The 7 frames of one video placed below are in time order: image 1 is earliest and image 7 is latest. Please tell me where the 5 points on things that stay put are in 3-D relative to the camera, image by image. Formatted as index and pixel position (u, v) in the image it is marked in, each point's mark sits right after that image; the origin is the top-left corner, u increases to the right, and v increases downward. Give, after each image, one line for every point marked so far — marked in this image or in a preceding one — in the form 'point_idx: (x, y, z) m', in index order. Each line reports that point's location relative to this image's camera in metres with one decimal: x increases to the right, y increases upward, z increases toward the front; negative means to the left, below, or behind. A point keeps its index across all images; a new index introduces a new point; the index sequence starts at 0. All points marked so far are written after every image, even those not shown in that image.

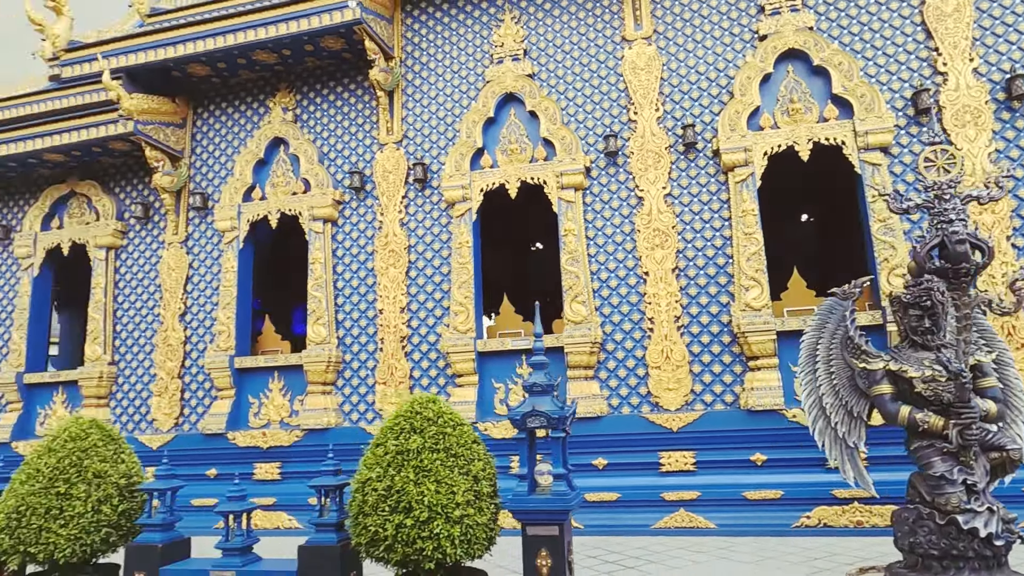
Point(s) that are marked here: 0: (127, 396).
0: (-3.8, -1.1, +6.5) m
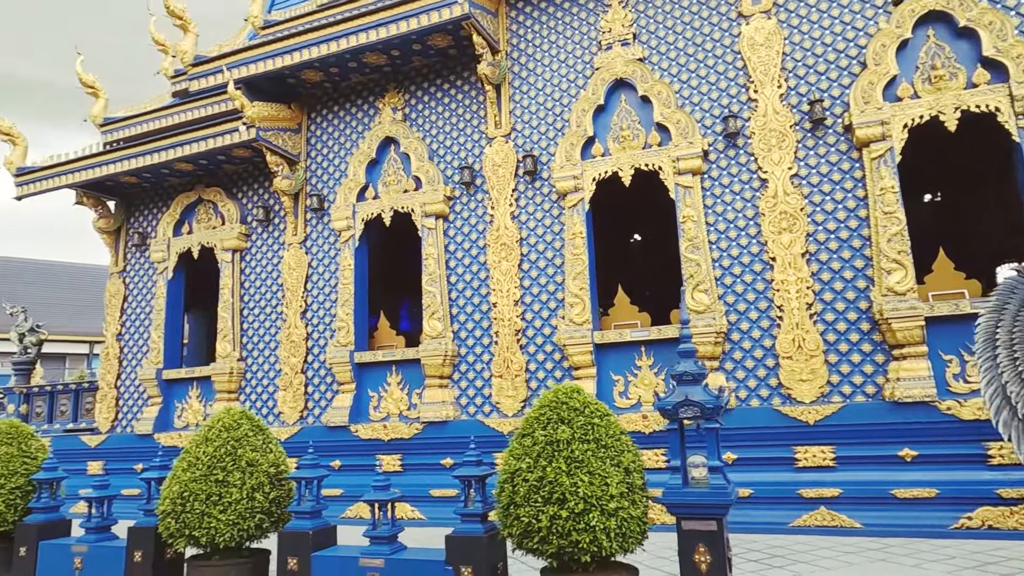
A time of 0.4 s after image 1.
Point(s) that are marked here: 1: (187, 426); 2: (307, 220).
0: (-2.6, -1.1, +6.8) m
1: (-3.4, -1.5, +7.0) m
2: (-2.1, +0.7, +6.9) m
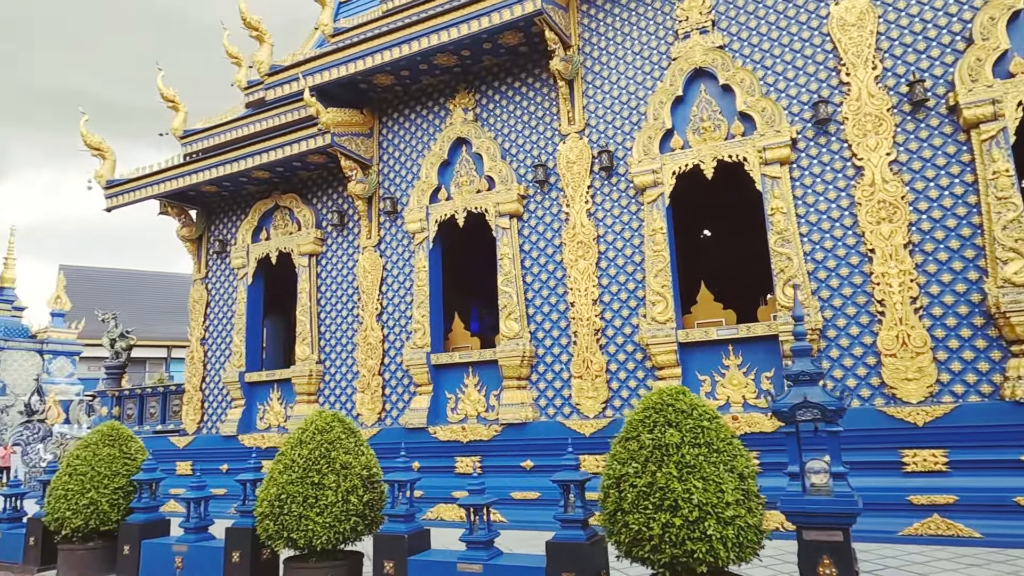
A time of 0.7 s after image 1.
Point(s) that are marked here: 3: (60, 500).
0: (-1.9, -1.1, +6.9) m
1: (-2.6, -1.5, +7.2) m
2: (-1.4, +0.7, +6.9) m
3: (-3.0, -1.4, +4.5) m
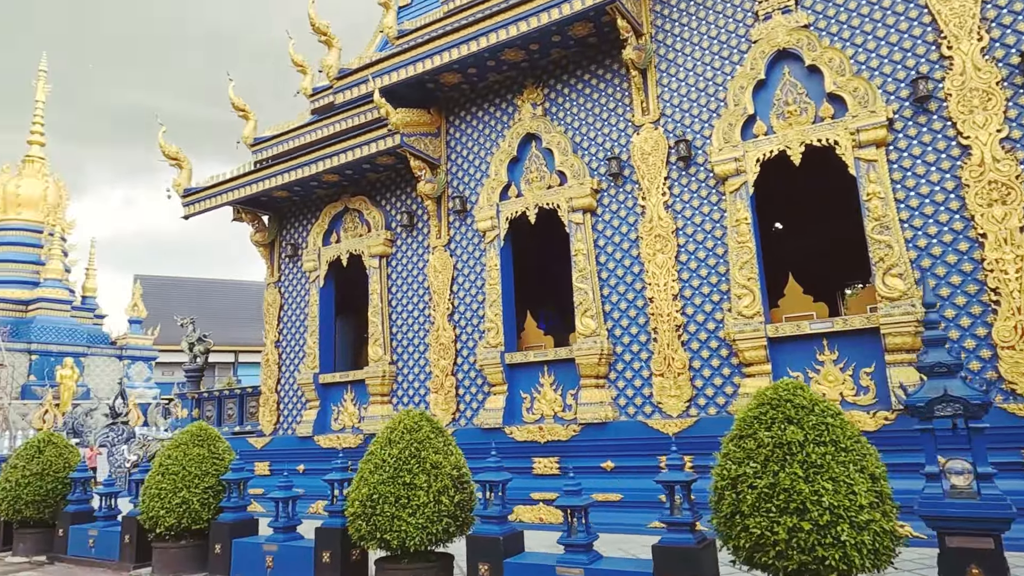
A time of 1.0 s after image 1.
0: (-1.1, -1.1, +6.9) m
1: (-1.8, -1.5, +7.2) m
2: (-0.6, +0.7, +6.9) m
3: (-2.5, -1.5, +4.6) m
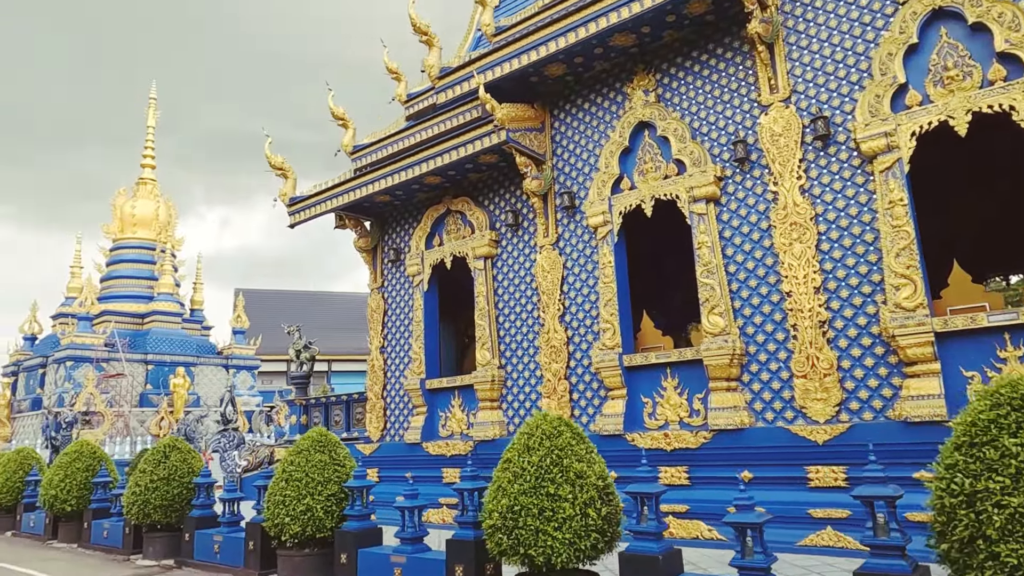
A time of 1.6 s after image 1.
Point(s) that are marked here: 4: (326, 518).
0: (+0.1, -1.1, +6.6) m
1: (-0.6, -1.6, +7.0) m
2: (+0.5, +0.7, +6.6) m
3: (-1.6, -1.5, +4.5) m
4: (-1.2, -1.6, +4.5) m
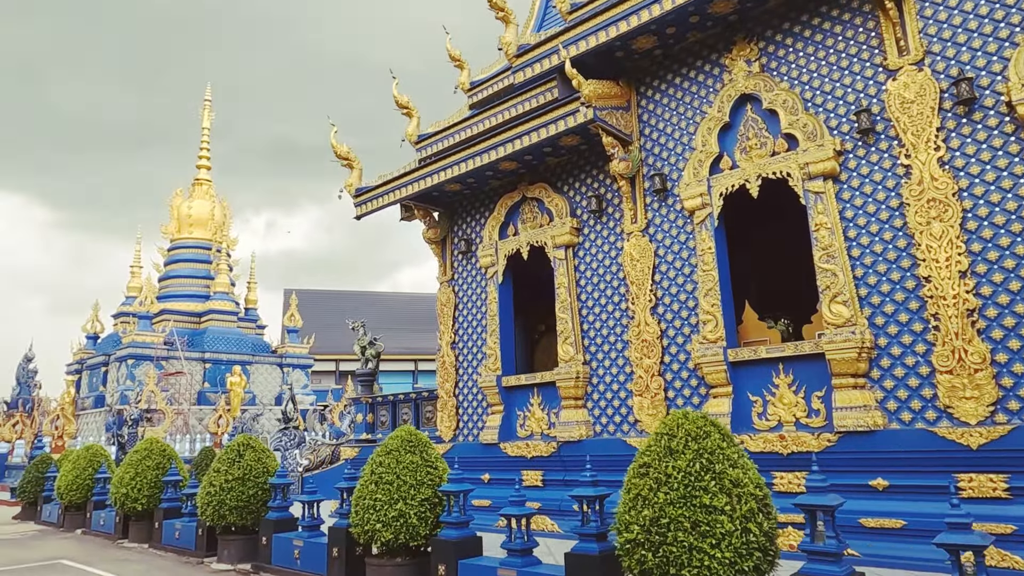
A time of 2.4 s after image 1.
0: (+0.9, -1.0, +6.2) m
1: (+0.2, -1.5, +6.6) m
2: (+1.3, +0.8, +6.1) m
3: (-0.9, -1.4, +4.1) m
4: (-0.6, -1.5, +4.1) m
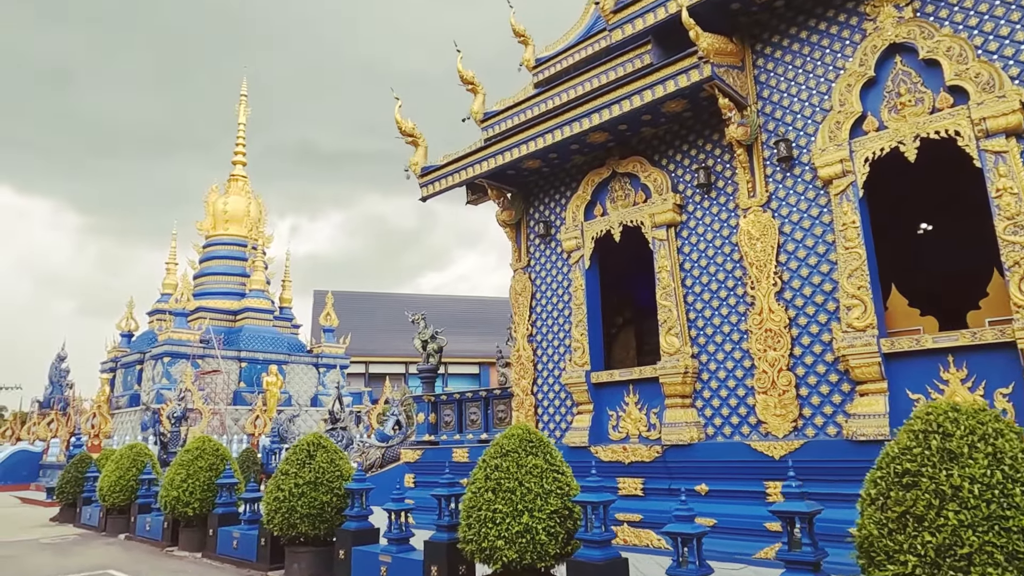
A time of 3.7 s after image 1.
0: (+1.7, -0.9, +5.4) m
1: (+1.0, -1.3, +5.9) m
2: (+2.1, +0.9, +5.4) m
3: (-0.1, -1.2, +3.4) m
4: (+0.2, -1.3, +3.4) m
